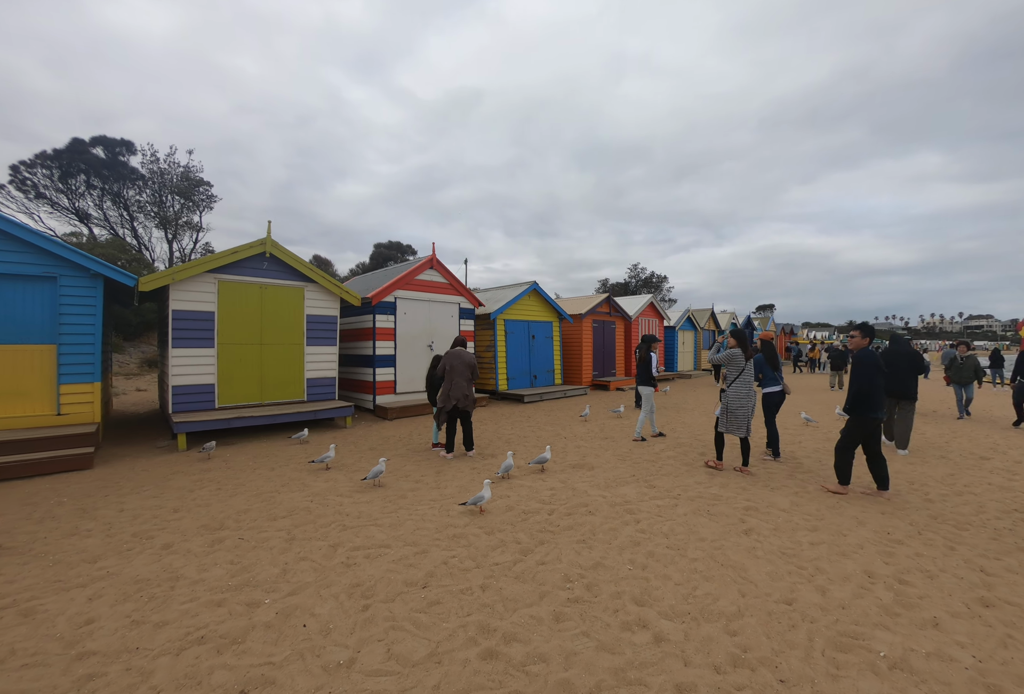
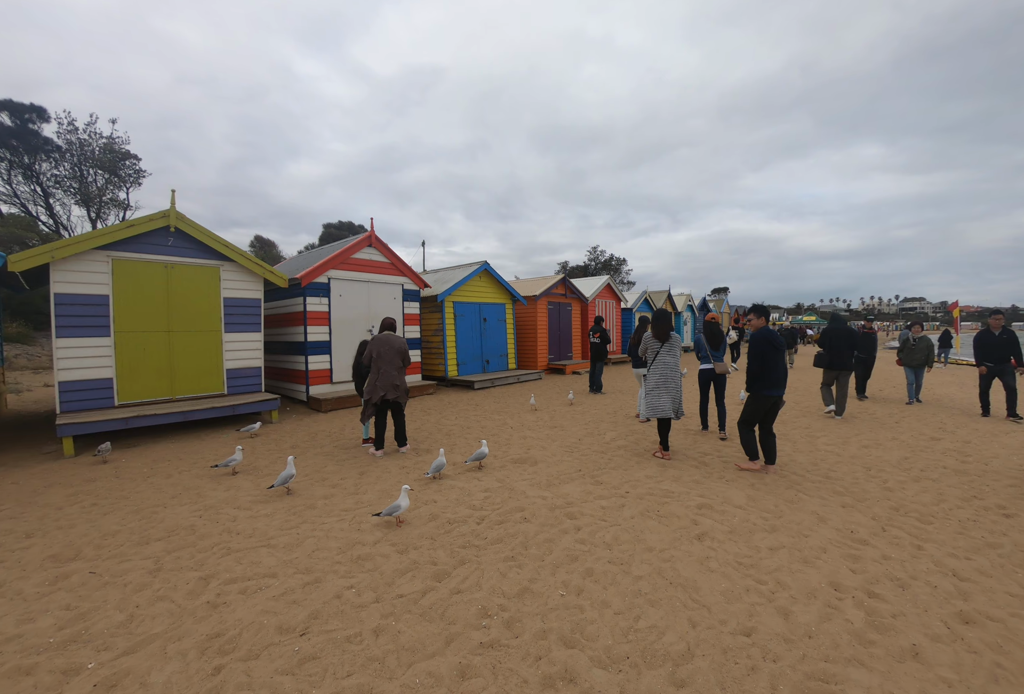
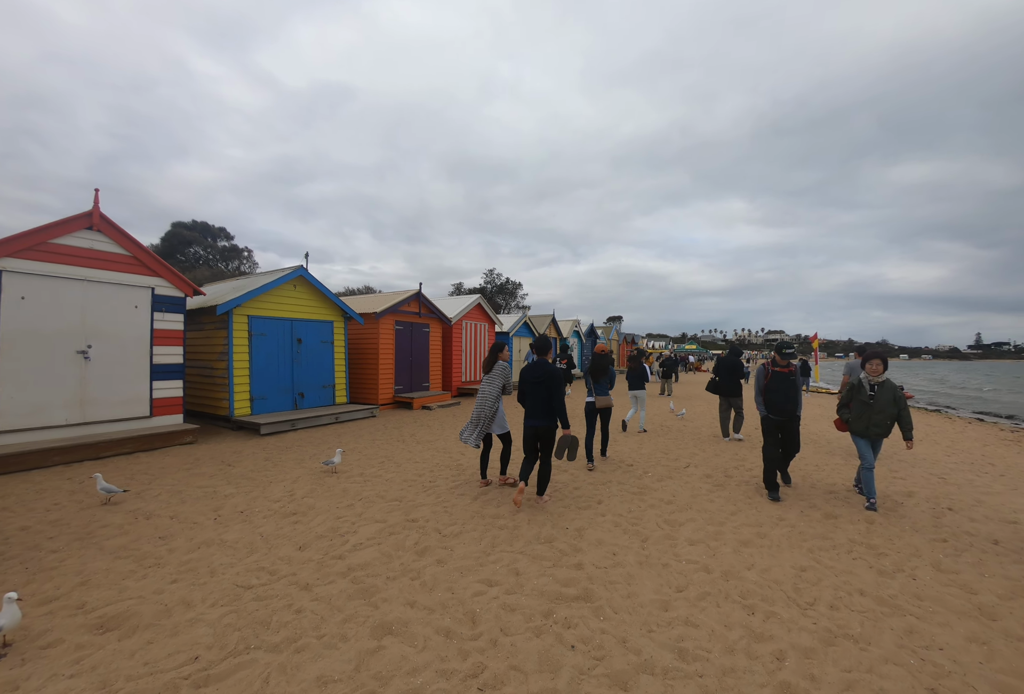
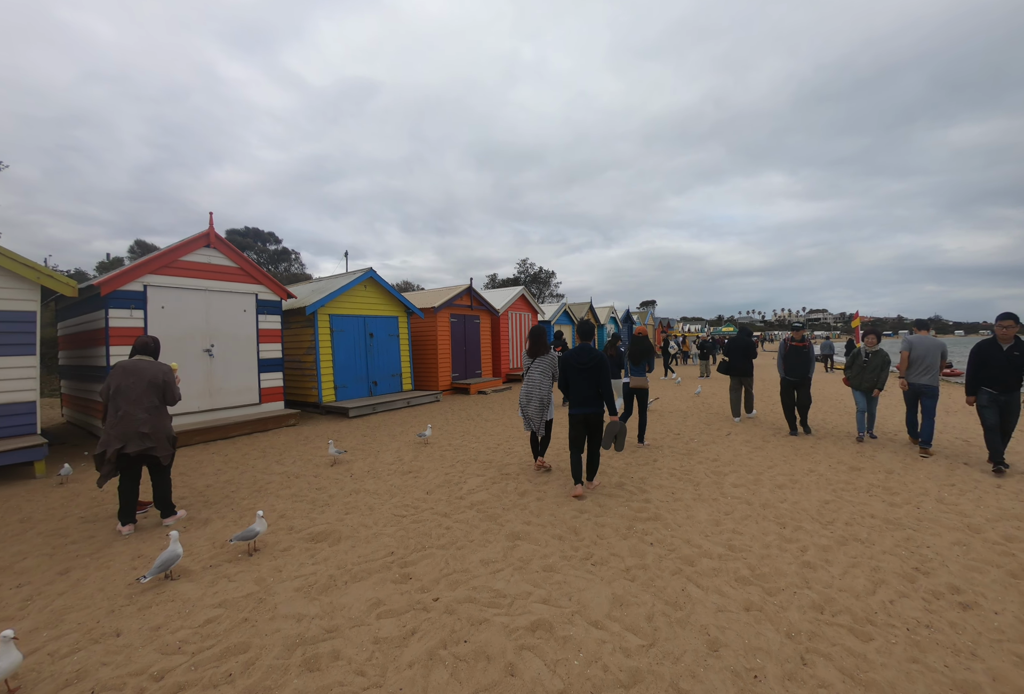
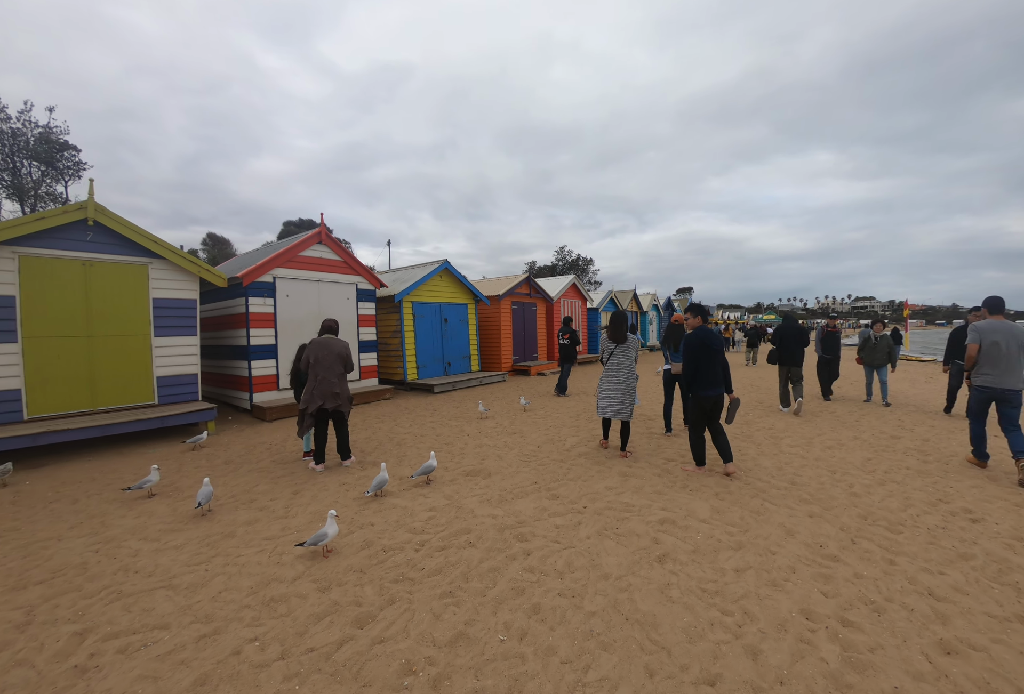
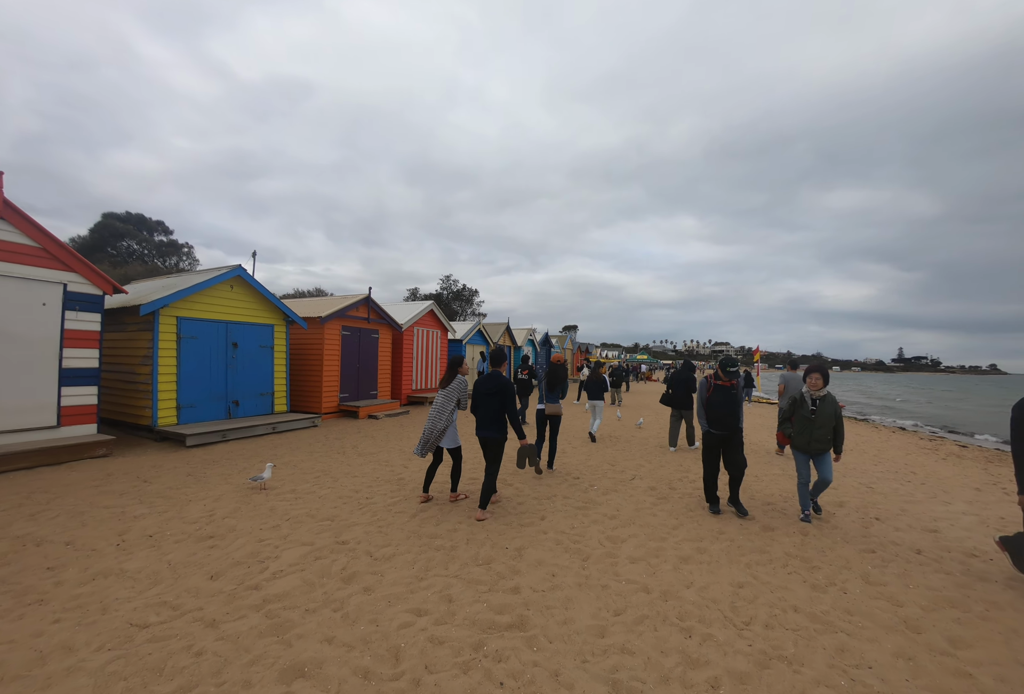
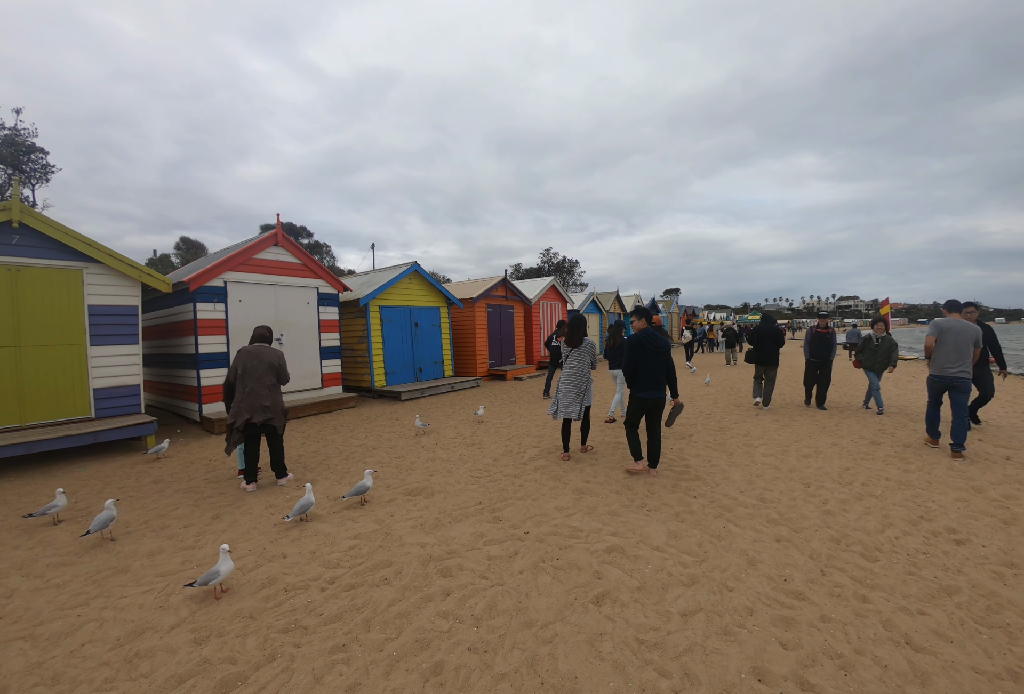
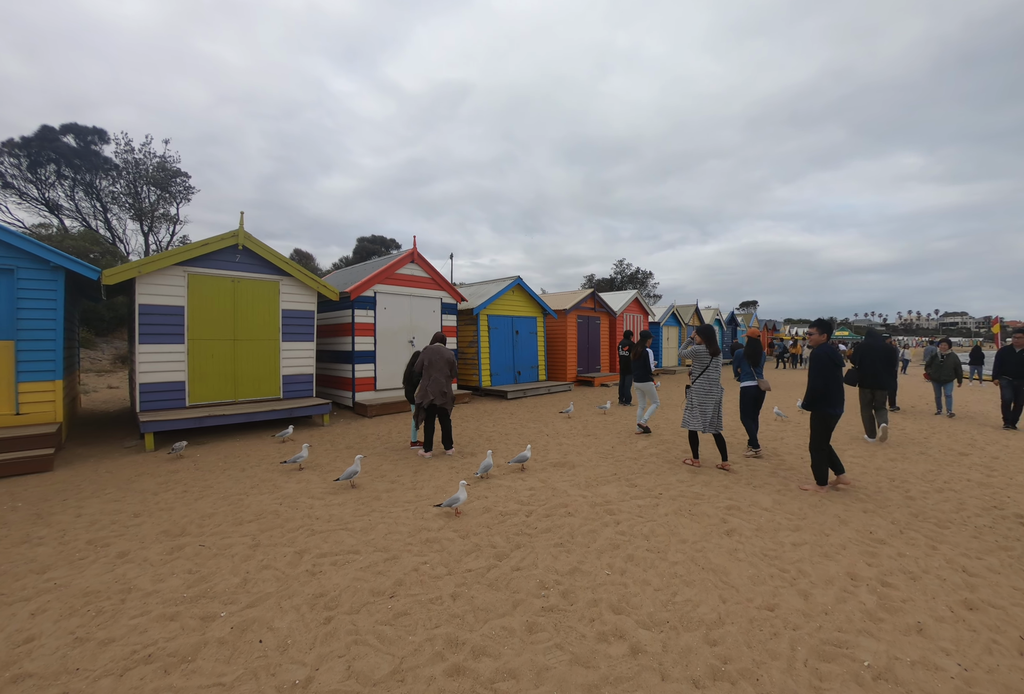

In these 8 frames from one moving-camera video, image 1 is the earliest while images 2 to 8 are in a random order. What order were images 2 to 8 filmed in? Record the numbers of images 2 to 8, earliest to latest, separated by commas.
8, 2, 5, 7, 4, 3, 6
